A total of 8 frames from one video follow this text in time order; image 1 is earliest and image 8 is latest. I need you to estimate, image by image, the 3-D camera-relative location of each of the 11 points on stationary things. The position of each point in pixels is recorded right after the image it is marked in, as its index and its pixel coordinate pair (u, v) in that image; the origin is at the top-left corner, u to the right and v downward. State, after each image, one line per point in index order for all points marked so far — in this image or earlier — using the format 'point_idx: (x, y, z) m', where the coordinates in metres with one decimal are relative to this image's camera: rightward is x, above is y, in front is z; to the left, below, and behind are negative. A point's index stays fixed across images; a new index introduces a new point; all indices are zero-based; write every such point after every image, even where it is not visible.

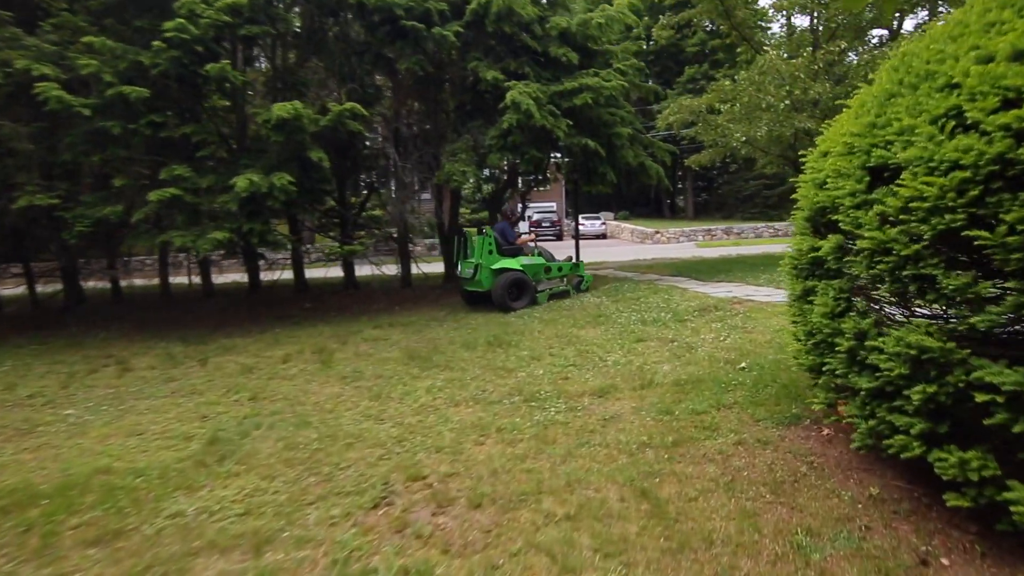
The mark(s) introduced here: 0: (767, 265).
0: (+6.0, +0.6, +14.5) m
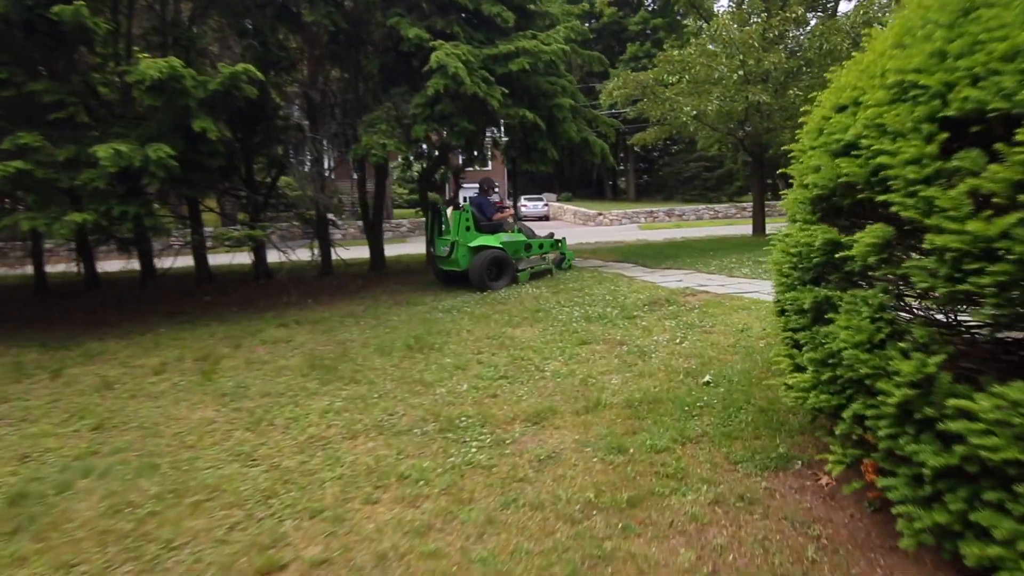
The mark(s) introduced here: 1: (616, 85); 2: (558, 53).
0: (+4.5, +0.9, +13.6) m
1: (+2.5, +4.7, +14.5) m
2: (+0.9, +4.4, +11.4) m
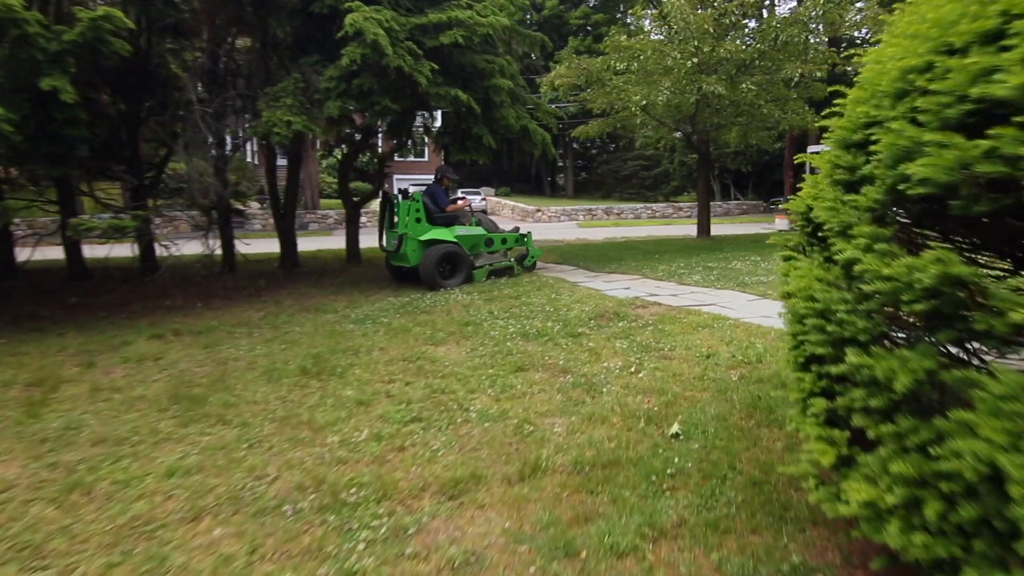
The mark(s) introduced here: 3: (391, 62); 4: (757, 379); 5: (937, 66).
0: (+3.1, +0.7, +12.7) m
1: (+1.0, +4.7, +13.4) m
2: (-0.3, +4.3, +10.1) m
3: (-1.8, +3.3, +9.0) m
4: (+1.9, -0.7, +4.7) m
5: (+1.3, +0.7, +1.9) m
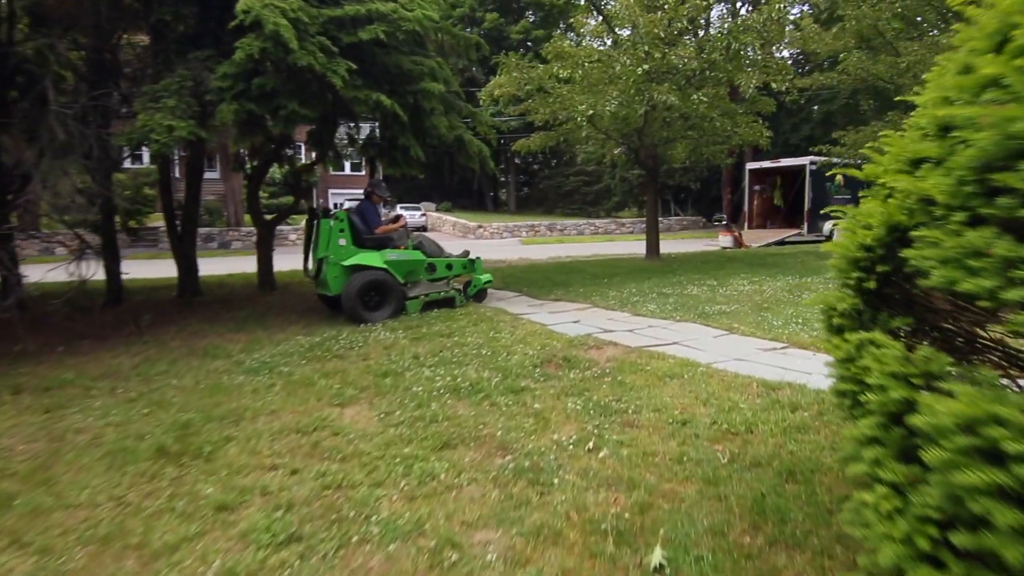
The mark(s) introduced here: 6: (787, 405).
0: (+1.9, +0.2, +11.7) m
1: (-0.3, +4.1, +12.3) m
2: (-1.3, +3.8, +8.8) m
3: (-2.7, +2.8, +7.6) m
4: (+1.4, -1.0, +3.6) m
5: (+1.1, +0.4, +0.8) m
6: (+2.0, -0.9, +4.4) m
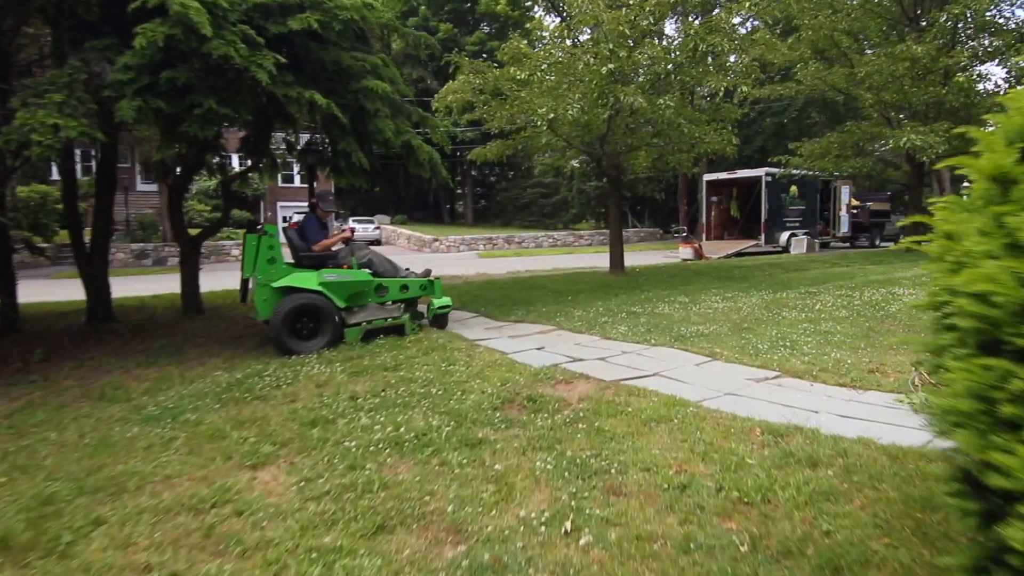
0: (+1.1, -0.1, +10.9) m
1: (-1.1, +3.8, +11.4) m
2: (-1.9, +3.5, +7.9) m
3: (-3.2, +2.6, +6.5) m
4: (+1.2, -1.2, +2.8) m
5: (+1.0, +0.3, 0.0) m
6: (+1.7, -1.0, +3.6) m
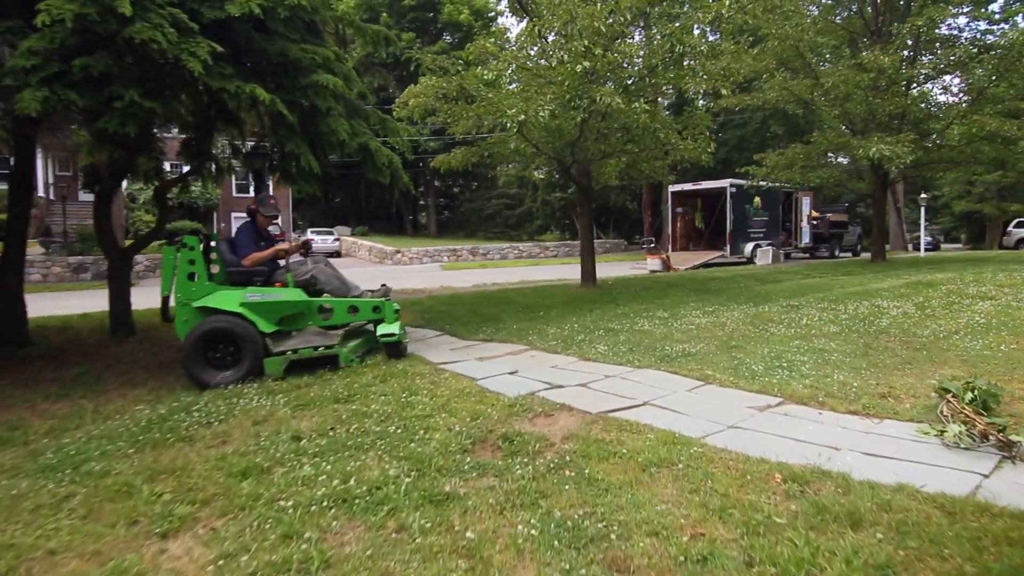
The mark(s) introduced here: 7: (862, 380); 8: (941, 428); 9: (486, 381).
0: (+0.6, -0.3, +10.2) m
1: (-1.7, +3.5, +10.6) m
2: (-2.3, +3.3, +7.1) m
3: (-3.5, +2.4, +5.7) m
4: (+1.1, -1.3, +2.1) m
5: (+1.1, +0.3, -0.7) m
6: (+1.6, -1.1, +3.0) m
7: (+3.1, -0.8, +5.4) m
8: (+2.9, -0.9, +4.1) m
9: (-0.2, -0.9, +5.8) m
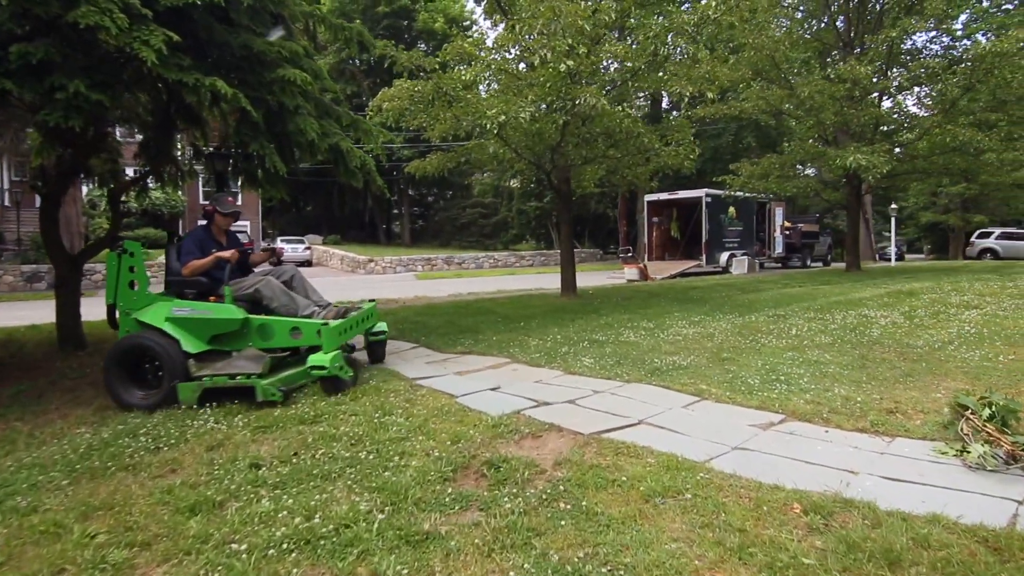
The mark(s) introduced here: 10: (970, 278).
0: (+0.2, -0.5, +9.8) m
1: (-2.1, +3.3, +10.2) m
2: (-2.5, +3.2, +6.7) m
3: (-3.6, +2.3, +5.2) m
4: (+1.1, -1.3, +1.8) m
5: (+1.2, +0.3, -1.0) m
6: (+1.6, -1.2, +2.6) m
7: (+2.9, -0.9, +5.1) m
8: (+2.8, -1.0, +3.8) m
9: (-0.4, -1.0, +5.3) m
10: (+10.9, +0.2, +14.6) m
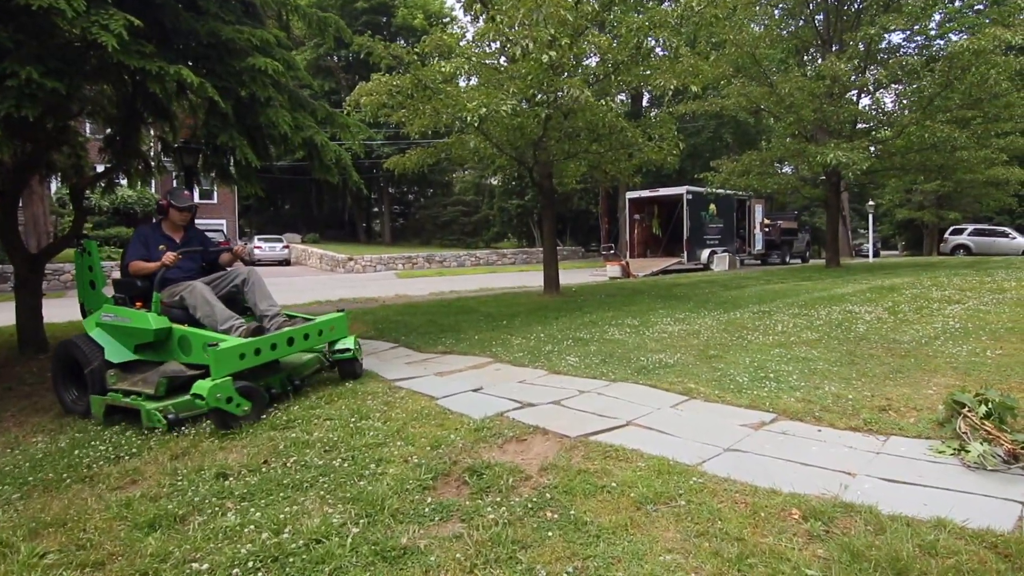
0: (0.0, -0.4, +9.6) m
1: (-2.4, +3.4, +9.9) m
2: (-2.7, +3.2, +6.4) m
3: (-3.8, +2.3, +4.8) m
4: (+1.1, -1.3, +1.6) m
5: (+1.3, +0.3, -1.2) m
6: (+1.5, -1.1, +2.5) m
7: (+2.8, -0.8, +5.0) m
8: (+2.7, -1.0, +3.7) m
9: (-0.5, -0.9, +5.1) m
10: (+10.5, +0.3, +14.7) m
